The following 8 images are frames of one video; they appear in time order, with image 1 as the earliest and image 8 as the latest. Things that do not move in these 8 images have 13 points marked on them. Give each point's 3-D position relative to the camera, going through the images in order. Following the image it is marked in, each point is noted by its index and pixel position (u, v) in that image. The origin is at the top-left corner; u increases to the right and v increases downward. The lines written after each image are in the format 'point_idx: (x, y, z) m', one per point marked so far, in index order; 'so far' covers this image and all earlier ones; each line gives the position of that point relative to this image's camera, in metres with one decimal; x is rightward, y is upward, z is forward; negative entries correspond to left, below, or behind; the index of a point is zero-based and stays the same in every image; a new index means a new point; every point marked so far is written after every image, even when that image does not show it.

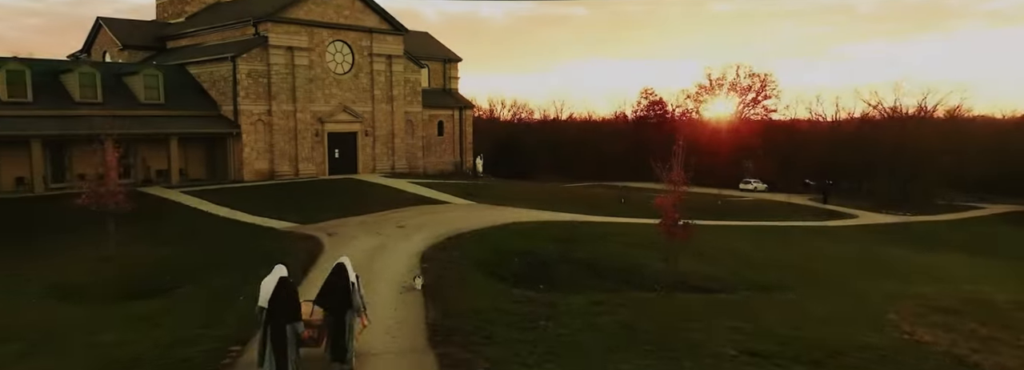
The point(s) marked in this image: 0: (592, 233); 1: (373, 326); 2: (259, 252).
0: (+2.6, -1.5, +17.6) m
1: (-1.9, -1.9, +7.8) m
2: (-6.3, -1.6, +13.8) m
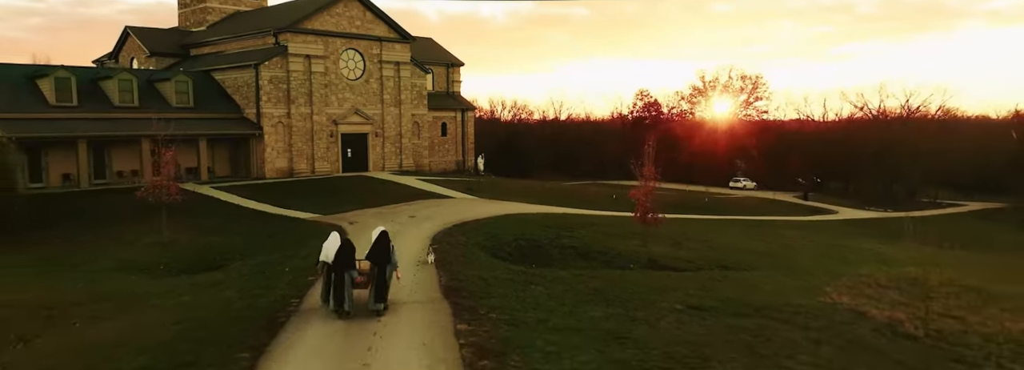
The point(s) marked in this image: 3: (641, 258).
0: (+2.5, -1.4, +19.8) m
1: (-2.0, -1.8, +10.0) m
2: (-6.4, -1.4, +16.0) m
3: (+3.7, -2.1, +15.7) m
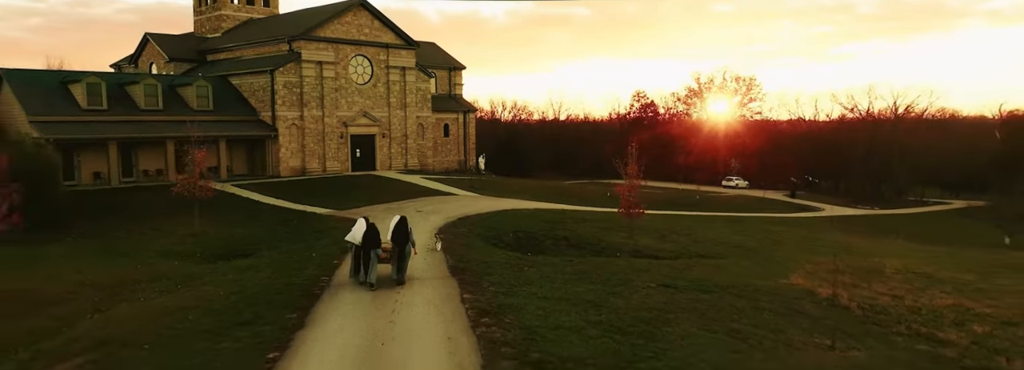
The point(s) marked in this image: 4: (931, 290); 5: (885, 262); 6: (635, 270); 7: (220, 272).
0: (+2.4, -1.3, +21.5) m
1: (-2.1, -1.7, +11.7) m
2: (-6.5, -1.3, +17.8) m
3: (+3.6, -2.0, +17.4) m
4: (+10.6, -2.7, +14.0) m
5: (+12.7, -2.6, +18.8) m
6: (+3.1, -2.1, +13.9) m
7: (-6.9, -2.0, +13.2) m
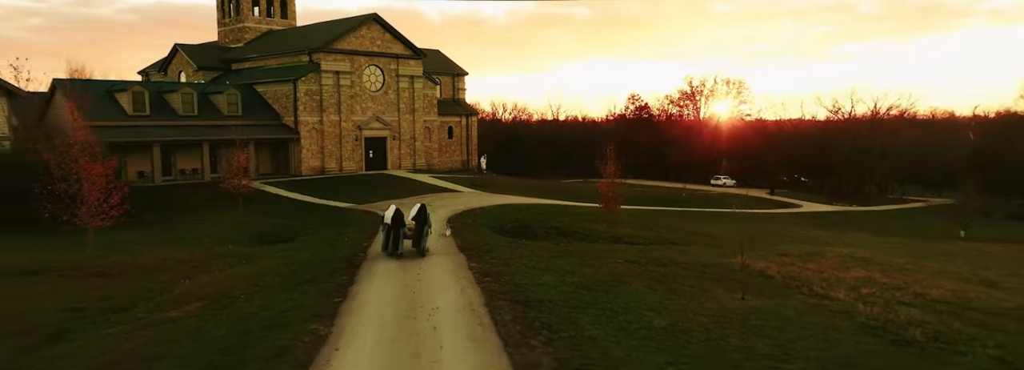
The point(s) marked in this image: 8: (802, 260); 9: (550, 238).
0: (+2.4, -1.2, +24.5) m
1: (-2.2, -1.6, +14.7) m
2: (-6.6, -1.2, +20.8) m
3: (+3.5, -1.9, +20.4) m
4: (+10.5, -2.5, +16.9) m
5: (+12.6, -2.5, +21.7) m
6: (+3.0, -2.0, +16.9) m
7: (-7.0, -1.9, +16.2) m
8: (+9.4, -2.5, +17.9) m
9: (+1.3, -1.8, +19.3) m
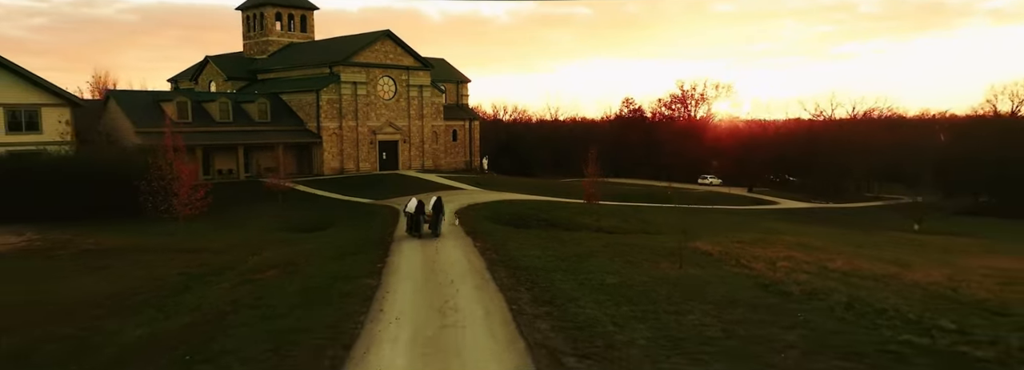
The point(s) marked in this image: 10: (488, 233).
0: (+2.3, -1.1, +28.2) m
1: (-2.3, -1.5, +18.5) m
2: (-6.7, -1.1, +24.5) m
3: (+3.4, -1.8, +24.2) m
4: (+10.4, -2.5, +20.6) m
5: (+12.5, -2.4, +25.4) m
6: (+2.9, -1.9, +20.7) m
7: (-7.2, -1.9, +19.9) m
8: (+9.3, -2.4, +21.6) m
9: (+1.2, -1.7, +23.0) m
10: (-0.9, -1.6, +18.9) m
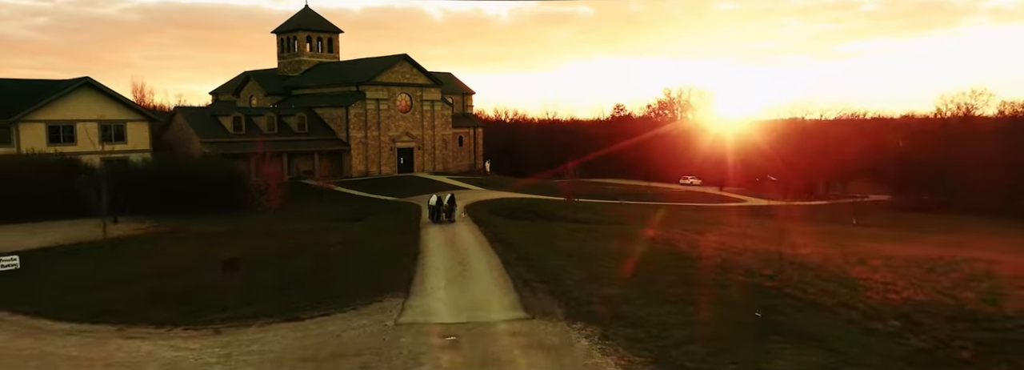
0: (+2.1, -1.1, +34.7) m
1: (-2.5, -1.6, +25.0) m
2: (-6.9, -1.2, +31.0) m
3: (+3.2, -1.8, +30.6) m
4: (+10.2, -2.5, +27.1) m
5: (+12.3, -2.5, +31.9) m
6: (+2.7, -2.0, +27.1) m
7: (-7.4, -1.9, +26.4) m
8: (+9.1, -2.4, +28.0) m
9: (+1.0, -1.8, +29.5) m
10: (-1.1, -1.7, +25.4) m
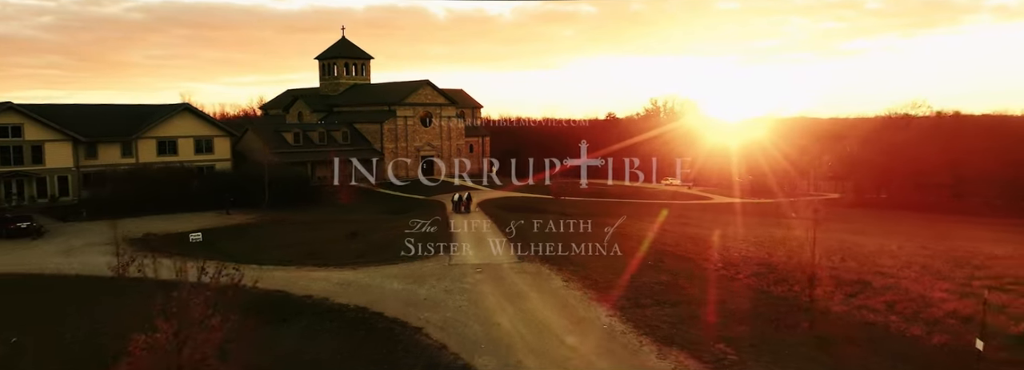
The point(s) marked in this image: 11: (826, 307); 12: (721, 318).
0: (+2.2, -1.2, +44.6) m
1: (-2.4, -1.7, +34.9) m
2: (-6.8, -1.3, +41.0) m
3: (+3.3, -1.9, +40.5) m
4: (+10.3, -2.6, +36.9) m
5: (+12.4, -2.6, +41.7) m
6: (+2.7, -2.1, +37.0) m
7: (-7.3, -2.0, +36.4) m
8: (+9.2, -2.5, +37.9) m
9: (+1.1, -1.9, +39.4) m
10: (-1.0, -1.8, +35.3) m
11: (+9.3, -3.7, +16.4) m
12: (+5.9, -3.8, +15.7) m
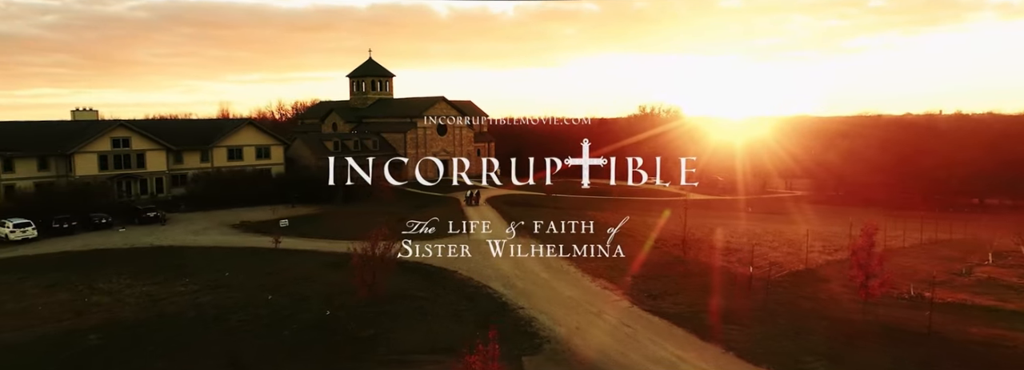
0: (+2.3, -1.2, +55.0) m
1: (-2.4, -1.7, +45.3) m
2: (-6.7, -1.2, +51.4) m
3: (+3.4, -1.9, +50.9) m
4: (+10.3, -2.6, +47.3) m
5: (+12.5, -2.5, +52.0) m
6: (+2.8, -2.1, +47.4) m
7: (-7.3, -2.0, +46.8) m
8: (+9.2, -2.5, +48.2) m
9: (+1.1, -1.9, +49.8) m
10: (-1.0, -1.8, +45.7) m
11: (+9.2, -3.7, +26.8) m
12: (+5.8, -3.9, +26.1) m
